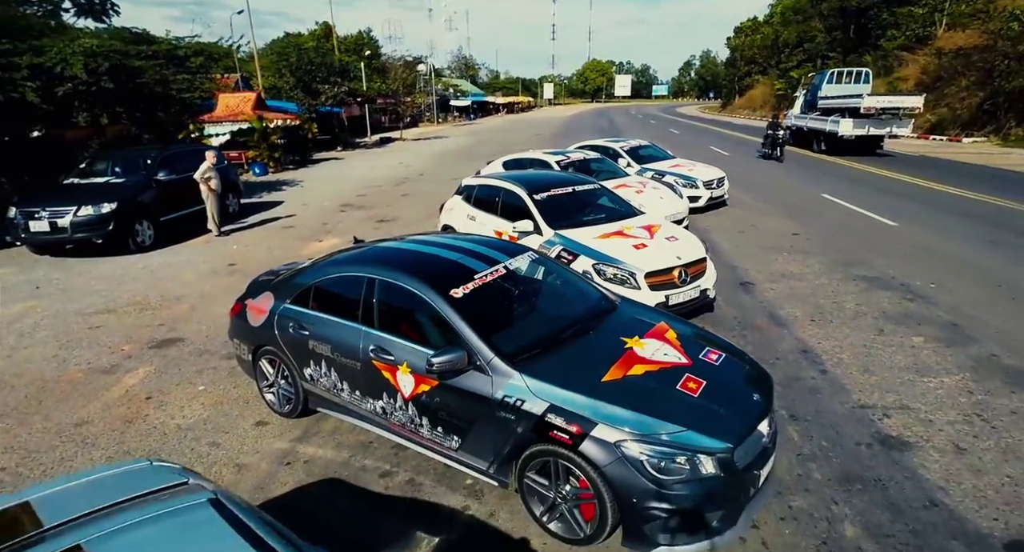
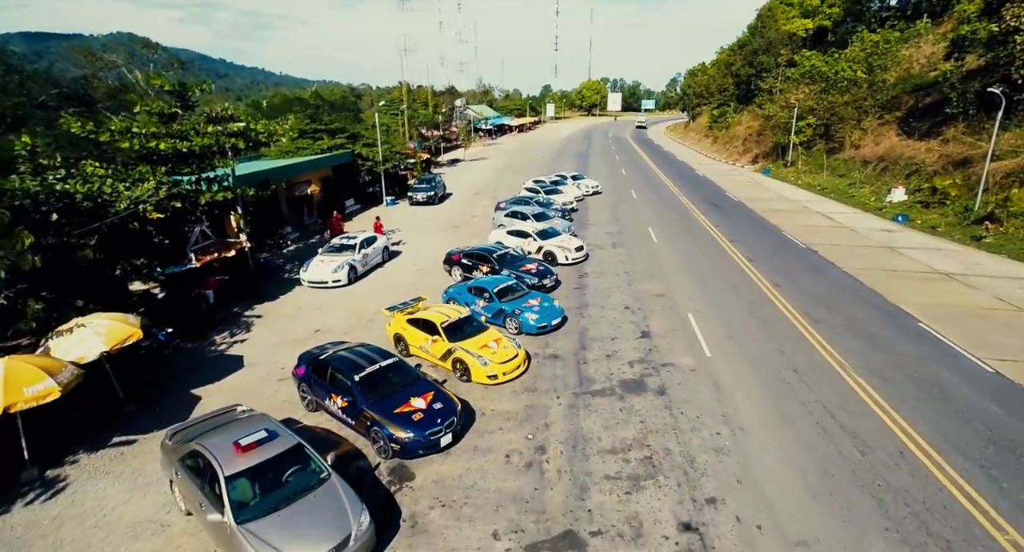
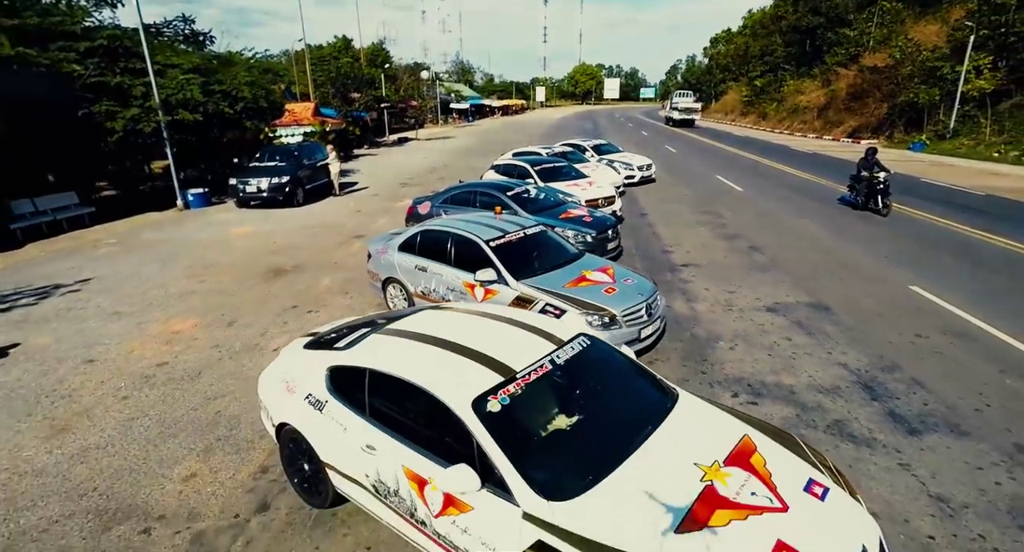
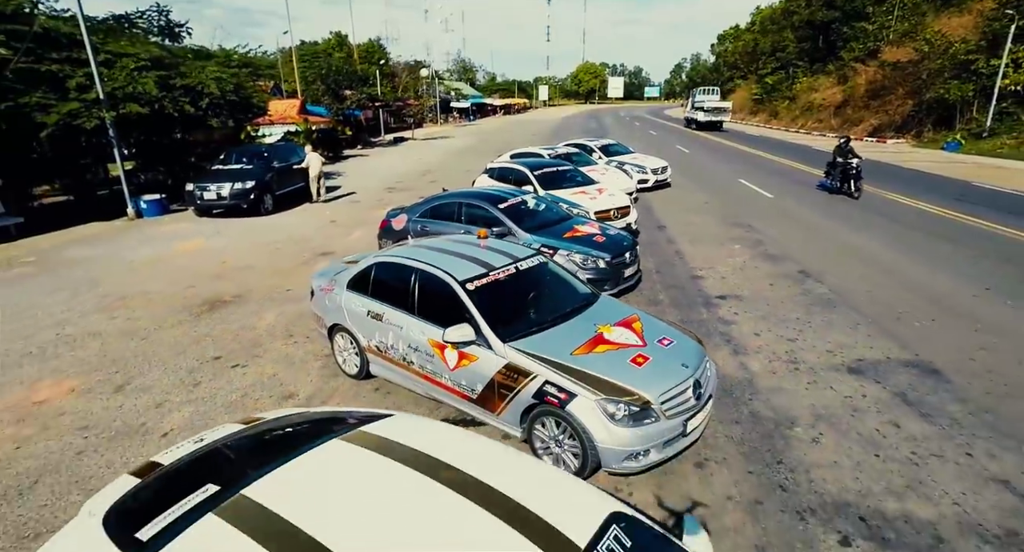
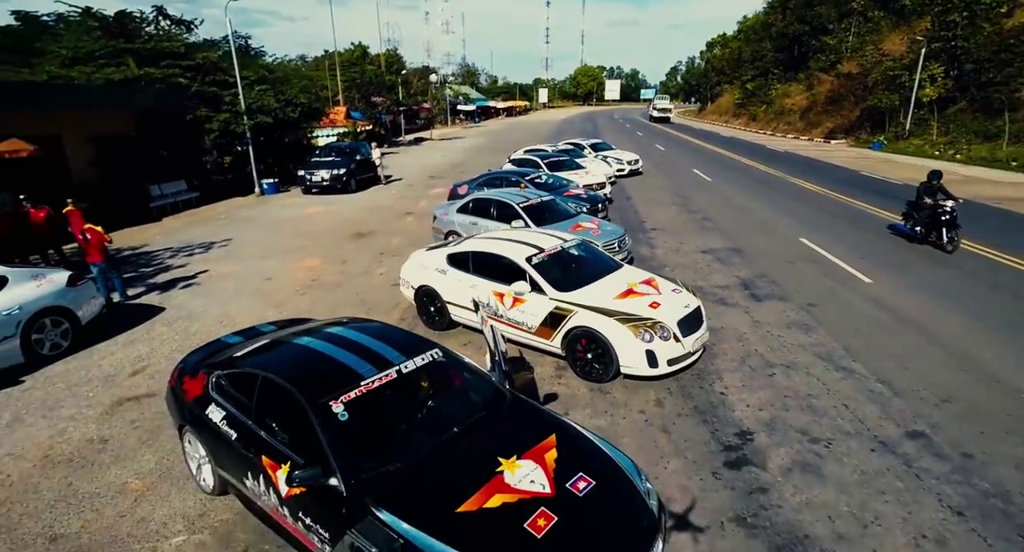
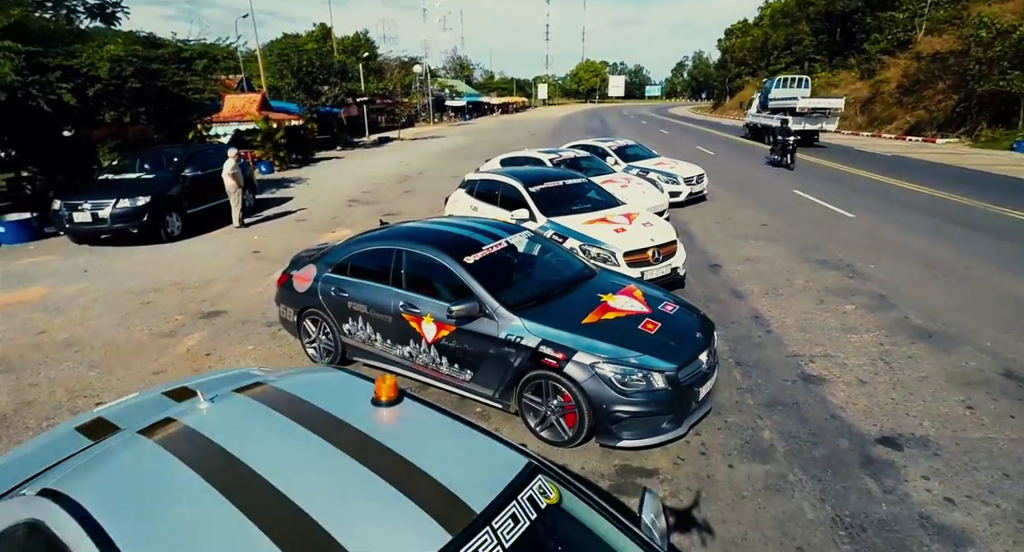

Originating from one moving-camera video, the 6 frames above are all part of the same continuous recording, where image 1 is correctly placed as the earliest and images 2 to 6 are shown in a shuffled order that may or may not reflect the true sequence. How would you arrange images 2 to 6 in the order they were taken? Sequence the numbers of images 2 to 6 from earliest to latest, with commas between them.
6, 4, 3, 5, 2
